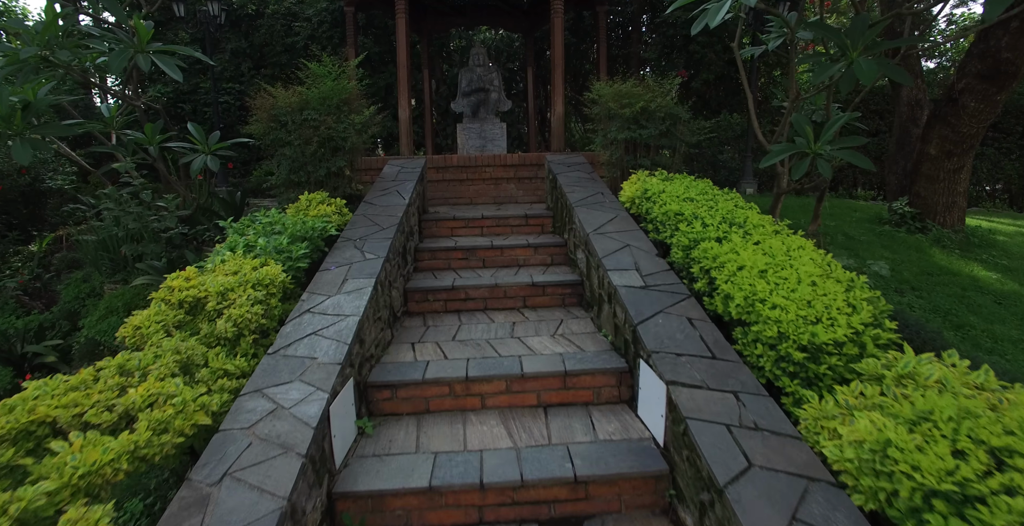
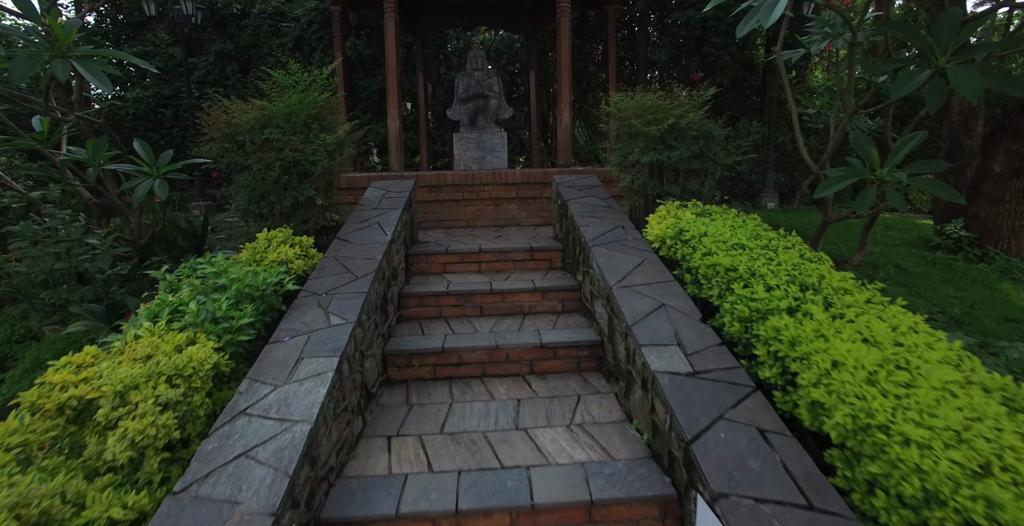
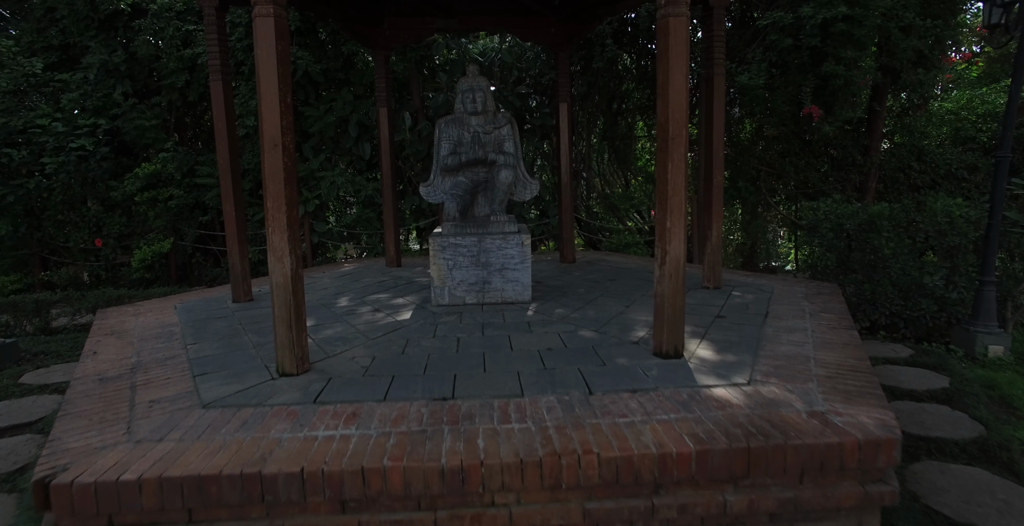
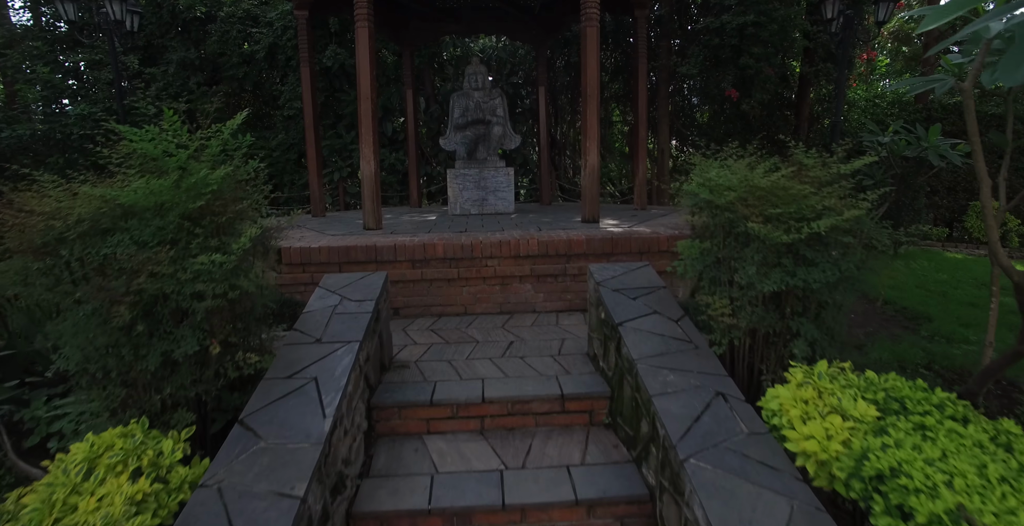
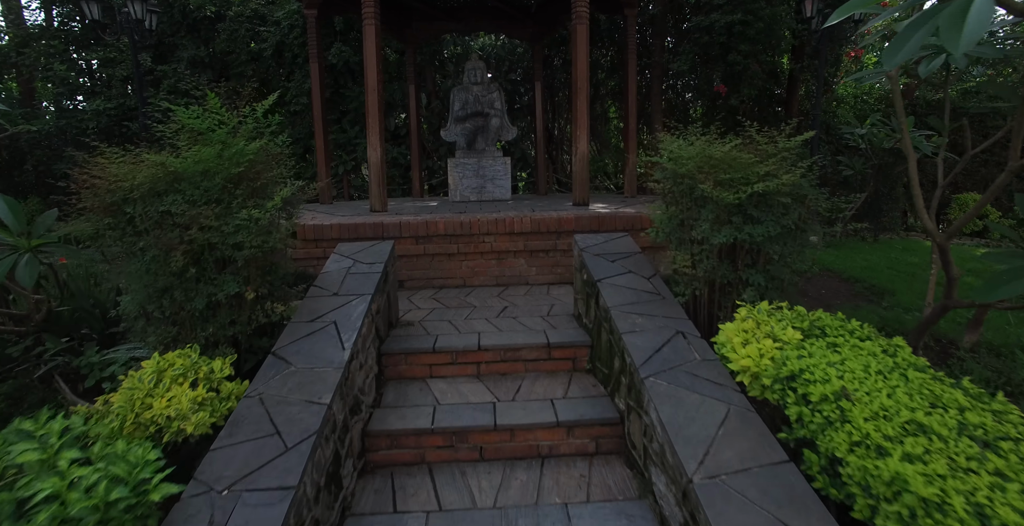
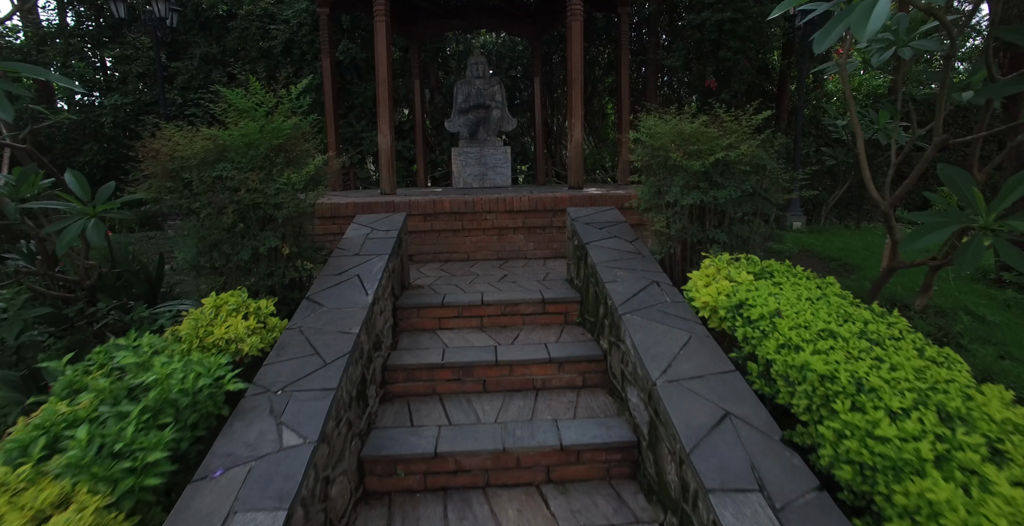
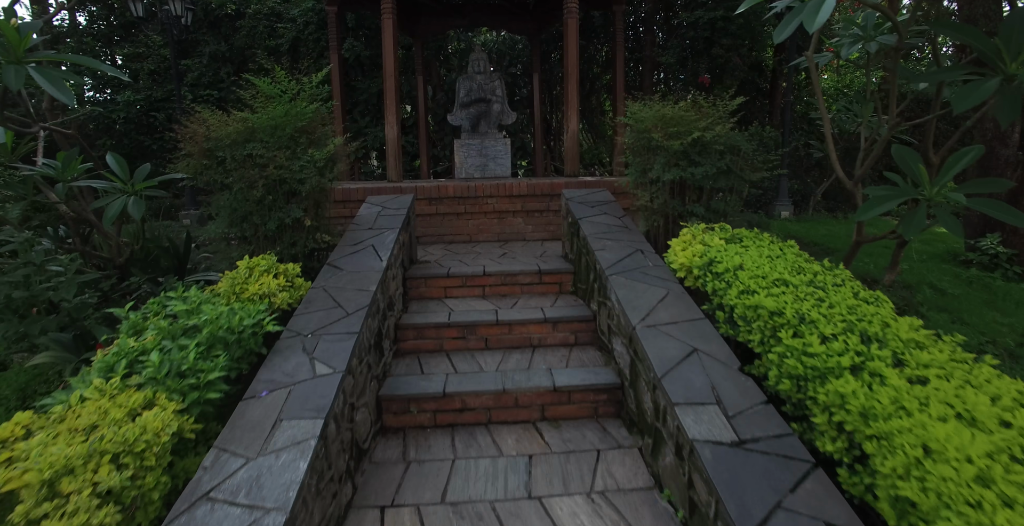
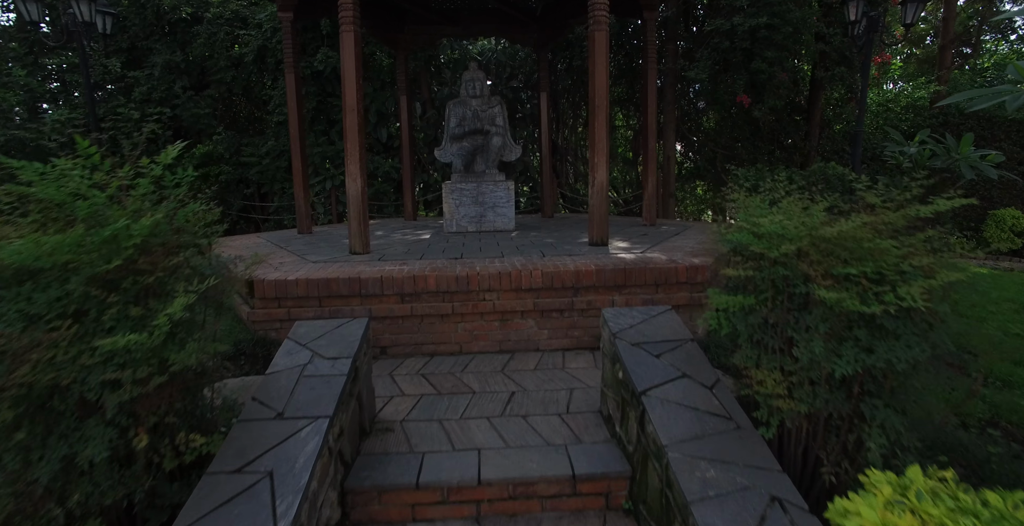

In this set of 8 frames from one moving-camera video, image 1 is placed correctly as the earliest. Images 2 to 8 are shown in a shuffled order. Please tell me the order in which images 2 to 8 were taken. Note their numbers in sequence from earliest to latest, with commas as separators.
2, 7, 6, 5, 4, 8, 3
